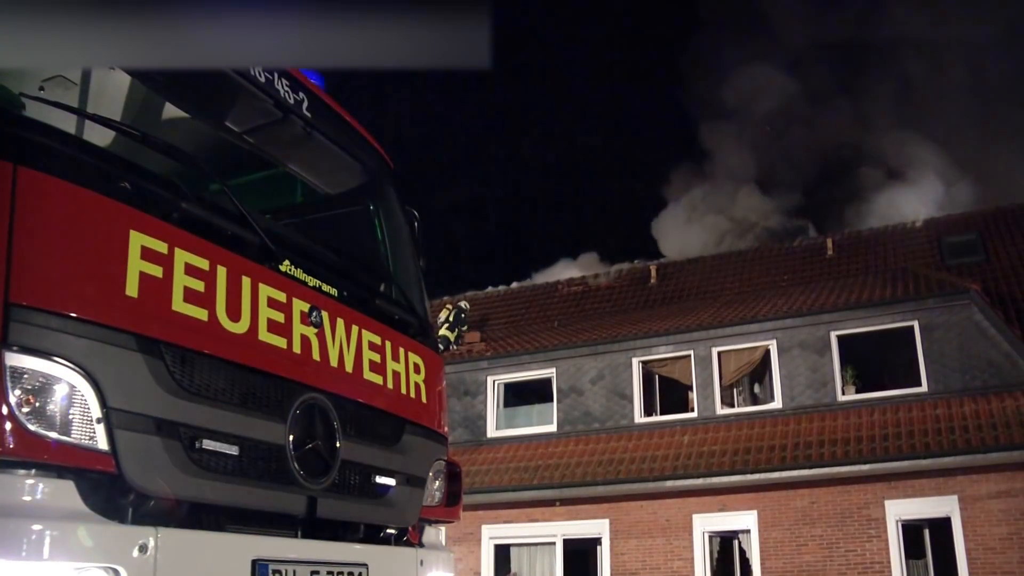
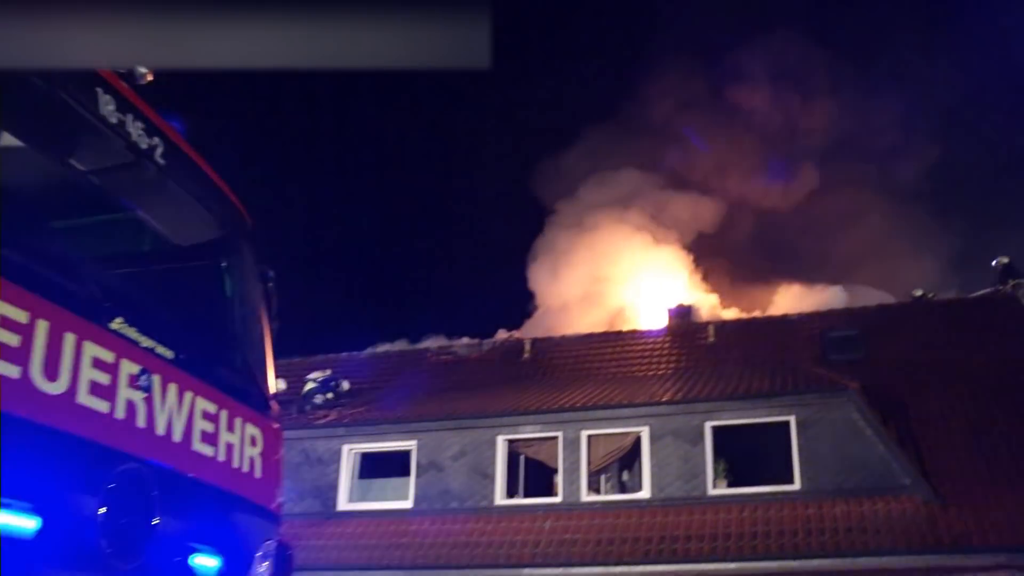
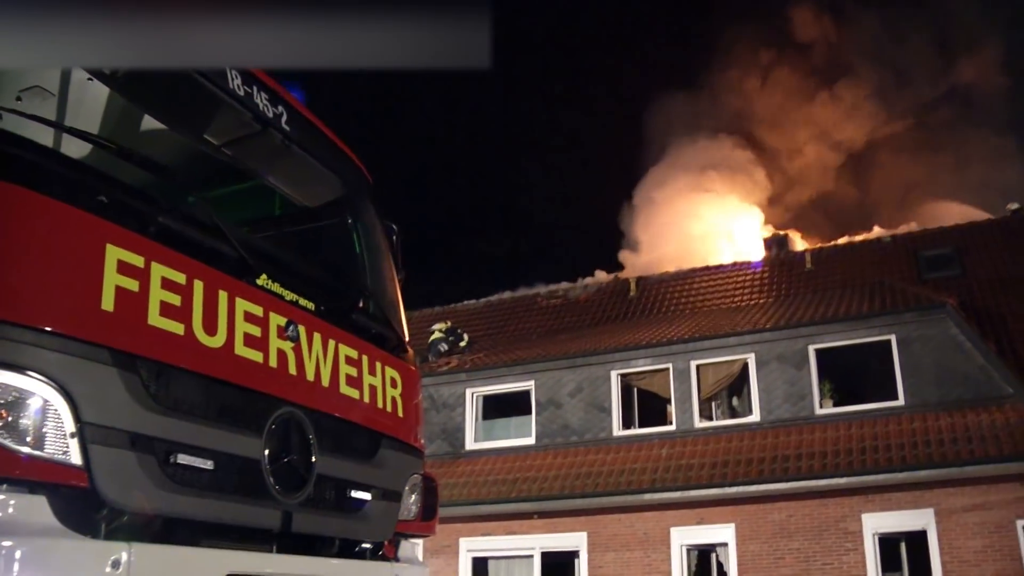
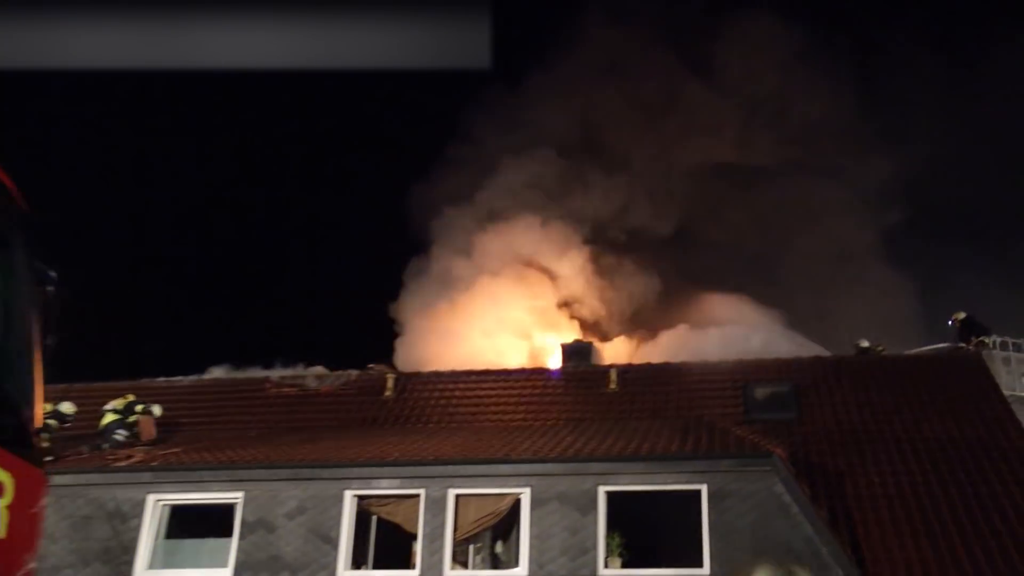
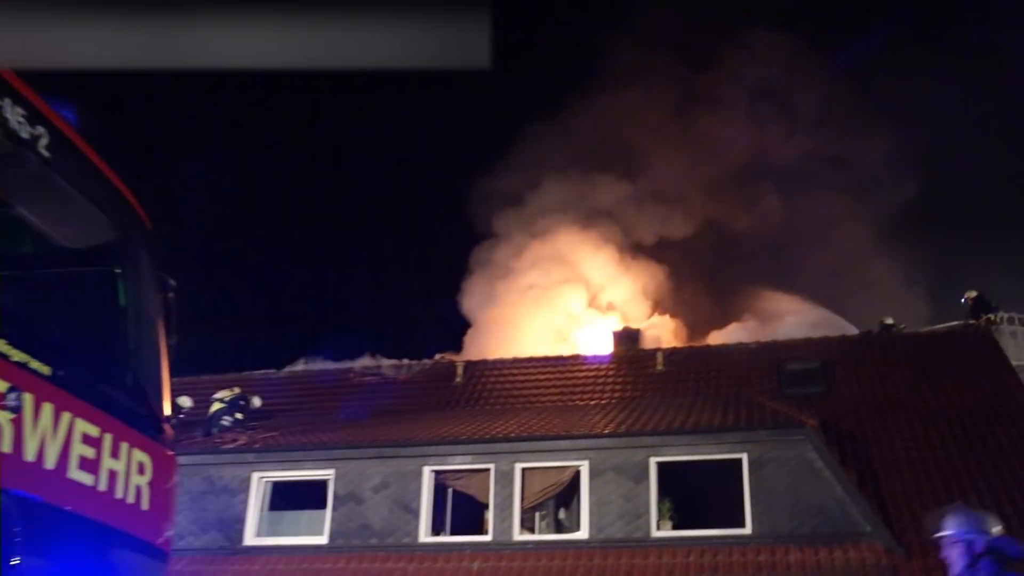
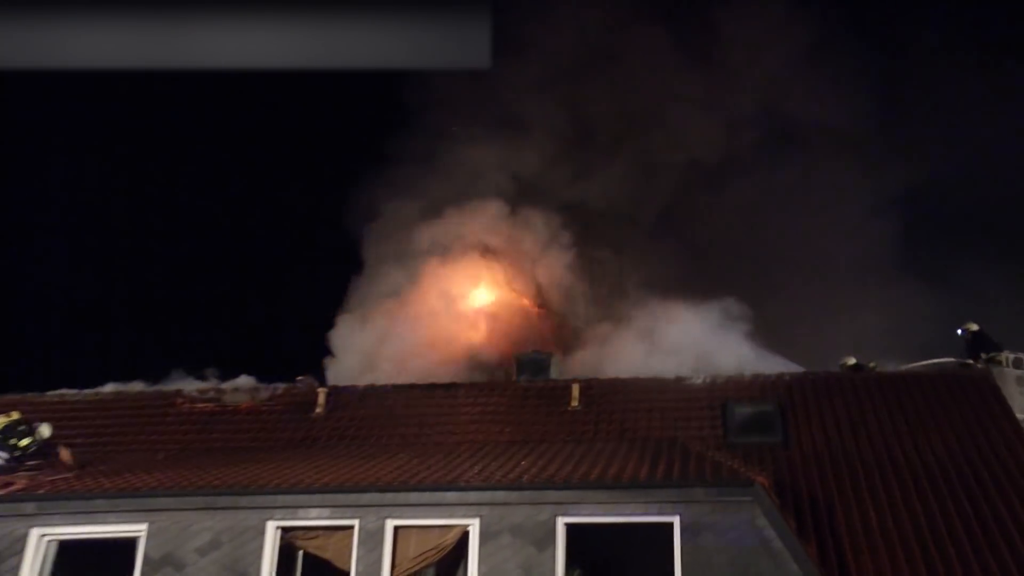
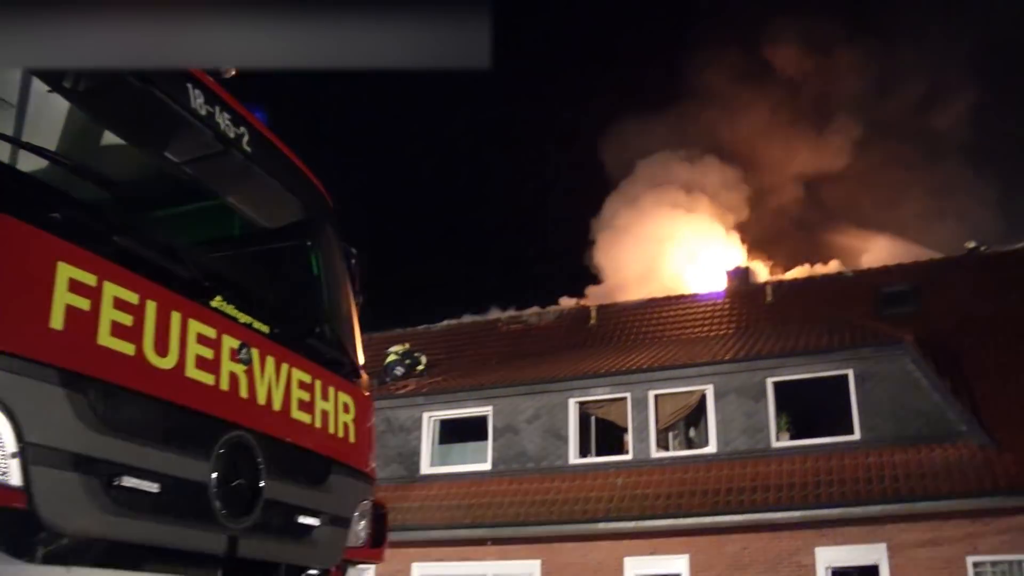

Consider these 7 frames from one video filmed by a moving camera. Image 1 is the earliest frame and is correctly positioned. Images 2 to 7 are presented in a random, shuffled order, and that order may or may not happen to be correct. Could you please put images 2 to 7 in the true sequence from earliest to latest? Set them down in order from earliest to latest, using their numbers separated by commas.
3, 7, 2, 5, 4, 6
